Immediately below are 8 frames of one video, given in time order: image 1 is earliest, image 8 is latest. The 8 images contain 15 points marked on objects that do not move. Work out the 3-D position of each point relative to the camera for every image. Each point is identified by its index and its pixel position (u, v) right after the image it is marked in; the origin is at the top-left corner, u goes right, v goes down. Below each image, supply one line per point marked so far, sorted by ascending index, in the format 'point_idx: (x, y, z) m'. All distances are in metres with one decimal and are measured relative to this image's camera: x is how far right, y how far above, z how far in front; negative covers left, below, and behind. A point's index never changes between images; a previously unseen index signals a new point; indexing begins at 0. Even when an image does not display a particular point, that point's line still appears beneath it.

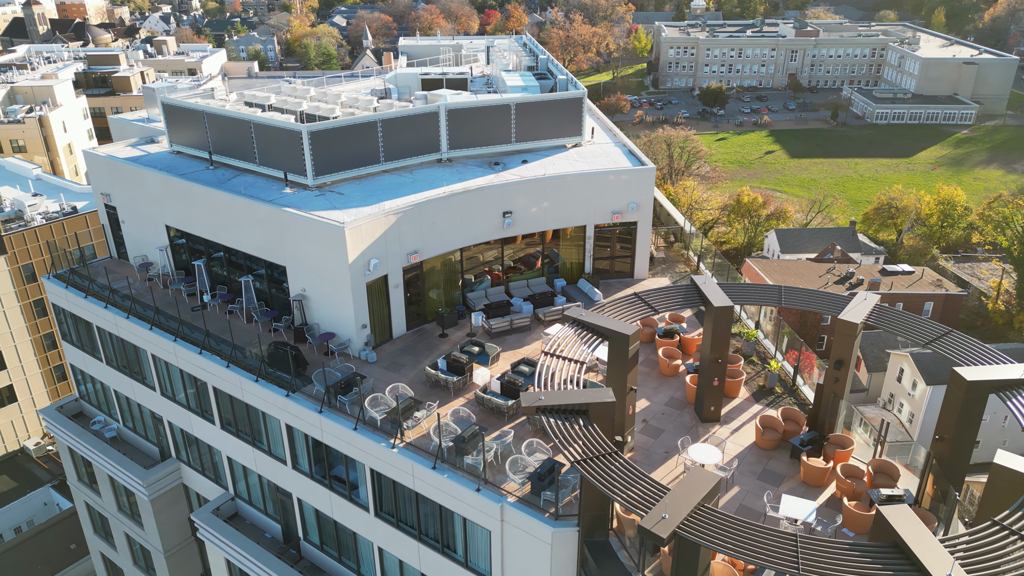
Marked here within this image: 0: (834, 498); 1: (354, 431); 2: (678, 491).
0: (+7.5, -4.9, +17.1) m
1: (-4.2, -3.8, +19.5) m
2: (+2.7, -3.5, +12.5) m
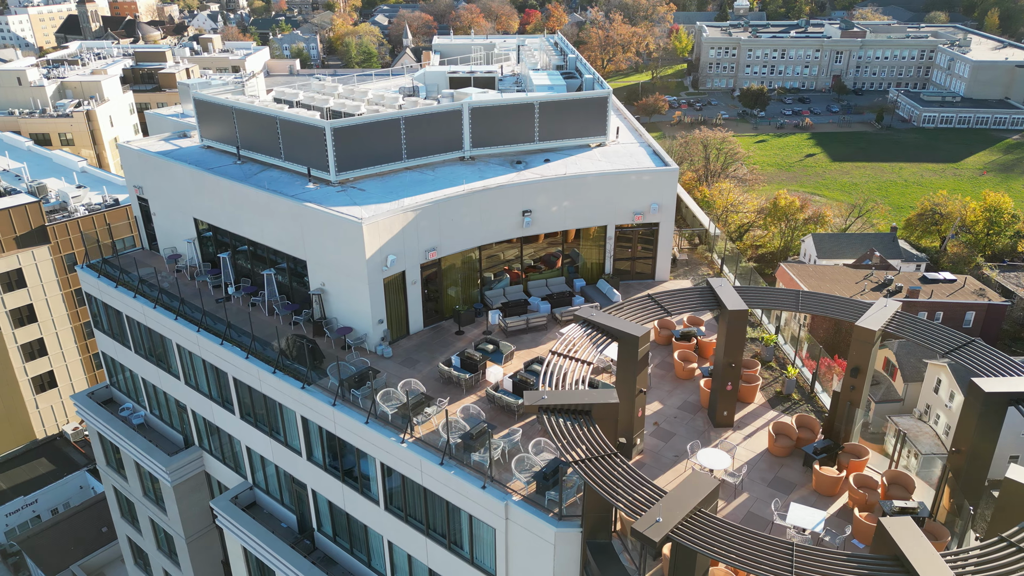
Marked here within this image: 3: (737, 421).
0: (+7.6, -5.0, +16.7) m
1: (-4.0, -3.7, +19.7) m
2: (+2.6, -3.5, +12.4) m
3: (+6.1, -3.6, +19.9) m
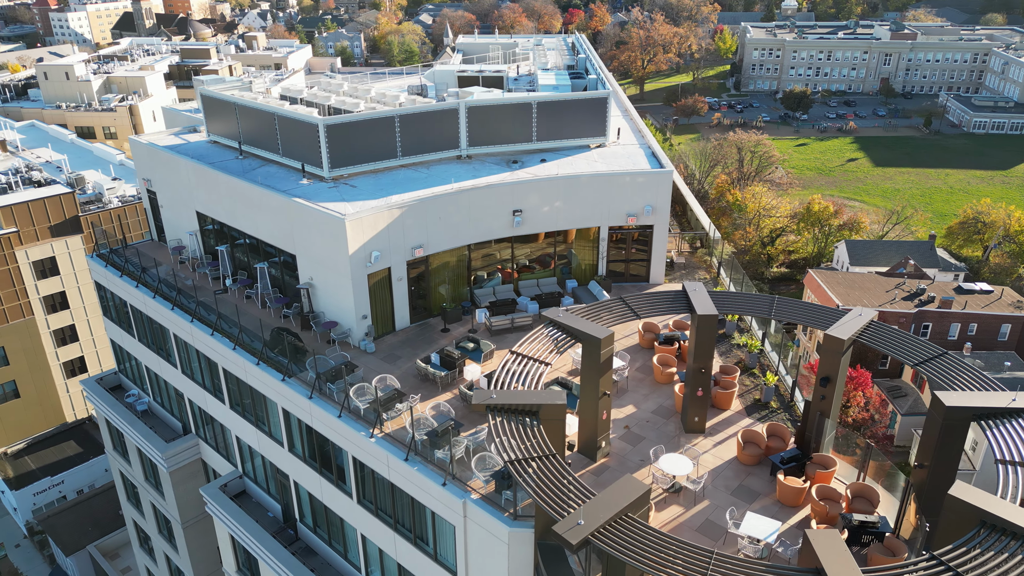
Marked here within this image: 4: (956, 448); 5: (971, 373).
0: (+6.6, -5.2, +16.3) m
1: (-4.8, -3.6, +20.0) m
2: (+1.4, -3.6, +12.3) m
3: (+5.3, -3.7, +19.6) m
4: (+8.8, -3.1, +14.5) m
5: (+10.0, -1.9, +16.0) m
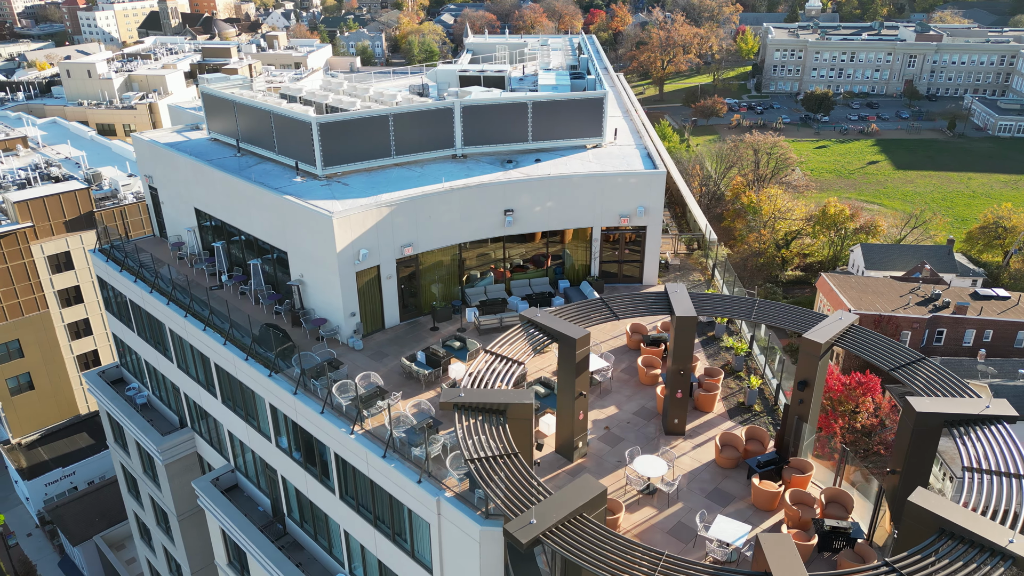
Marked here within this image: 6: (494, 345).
0: (+5.9, -5.2, +16.2) m
1: (-5.3, -3.5, +20.1) m
2: (+0.7, -3.5, +12.3) m
3: (+4.7, -3.8, +19.5) m
4: (+8.1, -3.2, +14.3) m
5: (+9.4, -2.0, +15.7) m
6: (-0.8, -1.5, +19.0) m
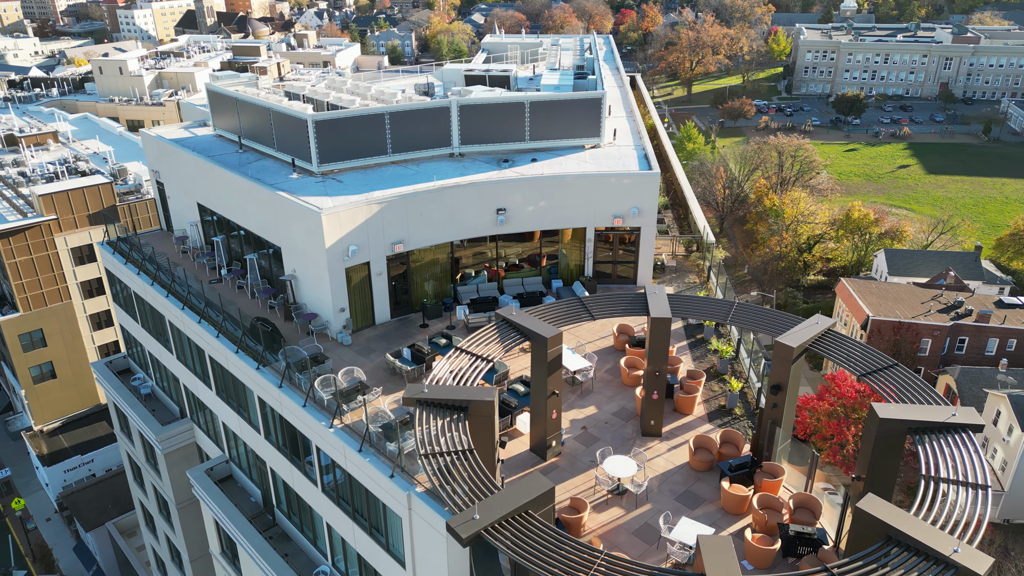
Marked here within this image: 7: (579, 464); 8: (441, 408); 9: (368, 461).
0: (+5.2, -5.3, +16.1) m
1: (-5.9, -3.3, +20.4) m
2: (-0.2, -3.5, +12.4) m
3: (+4.1, -3.8, +19.4) m
4: (+7.3, -3.3, +14.1) m
5: (+8.6, -2.1, +15.5) m
6: (-1.4, -1.4, +19.1) m
7: (+1.7, -4.4, +18.2) m
8: (-1.5, -2.6, +15.8) m
9: (-3.6, -4.3, +18.3) m
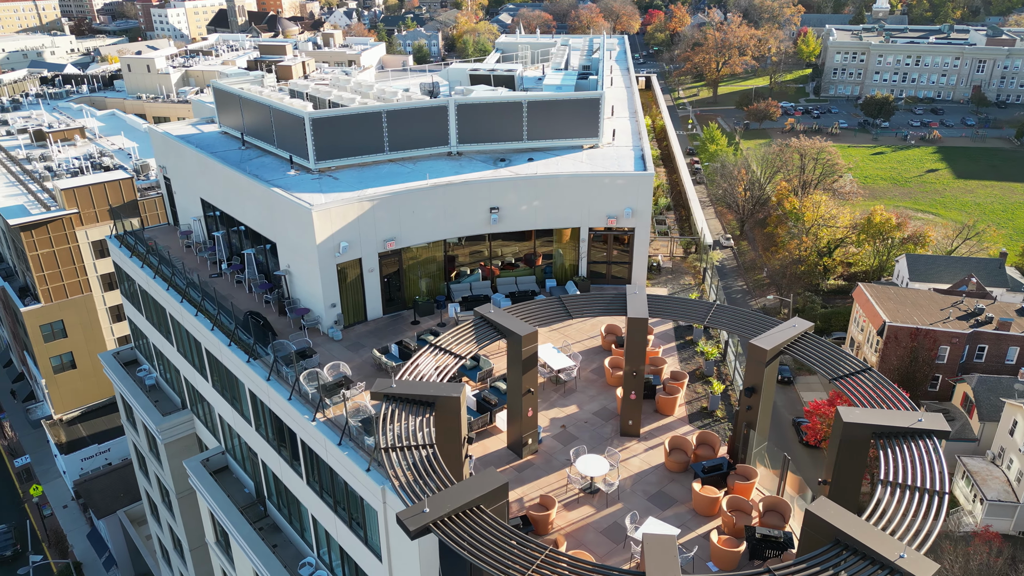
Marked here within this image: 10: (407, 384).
0: (+4.5, -5.3, +16.0) m
1: (-6.4, -3.2, +20.7) m
2: (-1.0, -3.5, +12.5) m
3: (+3.6, -3.8, +19.4) m
4: (+6.6, -3.4, +14.0) m
5: (+8.0, -2.2, +15.3) m
6: (-2.0, -1.3, +19.3) m
7: (+1.0, -4.4, +18.3) m
8: (-2.1, -2.5, +16.0) m
9: (-4.2, -4.2, +18.5) m
10: (-2.2, -2.2, +16.4) m
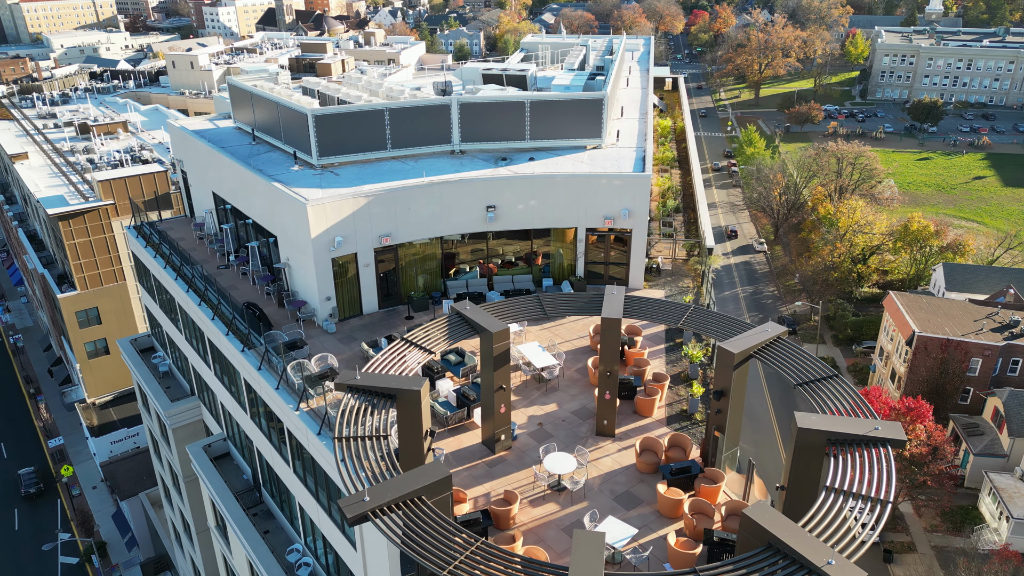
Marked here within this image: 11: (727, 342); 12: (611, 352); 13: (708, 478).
0: (+3.6, -5.4, +16.0) m
1: (-6.9, -3.0, +21.3) m
2: (-2.0, -3.4, +12.8) m
3: (+2.9, -3.9, +19.4) m
4: (+5.7, -3.5, +13.8) m
5: (+7.1, -2.3, +15.1) m
6: (-2.5, -1.2, +19.6) m
7: (+0.3, -4.3, +18.5) m
8: (-2.9, -2.4, +16.3) m
9: (-4.9, -4.0, +19.0) m
10: (-3.0, -2.0, +16.7) m
11: (+5.1, -1.2, +17.1) m
12: (+2.5, -1.6, +18.2) m
13: (+4.6, -4.4, +17.0) m
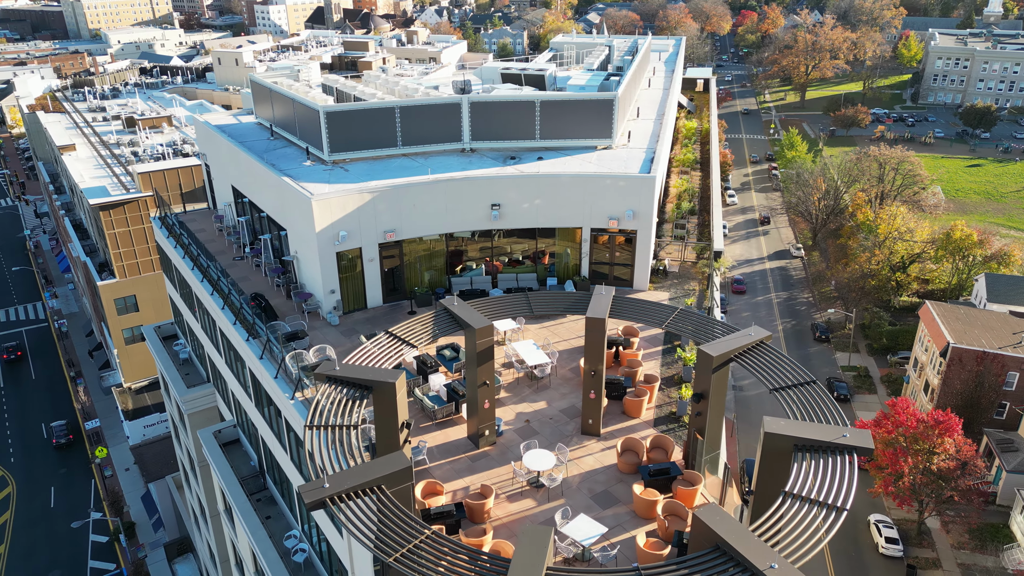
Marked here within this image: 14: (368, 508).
0: (+3.0, -5.4, +16.0) m
1: (-7.2, -2.7, +21.9) m
2: (-2.7, -3.2, +13.1) m
3: (+2.5, -3.9, +19.5) m
4: (+5.0, -3.6, +13.7) m
5: (+6.6, -2.4, +14.9) m
6: (-2.8, -1.1, +20.0) m
7: (-0.1, -4.3, +18.7) m
8: (-3.4, -2.2, +16.7) m
9: (-5.3, -3.8, +19.4) m
10: (-3.4, -1.9, +17.1) m
11: (+4.7, -1.3, +17.0) m
12: (+2.1, -1.6, +18.3) m
13: (+4.0, -4.5, +17.0) m
14: (-2.4, -3.8, +12.6) m
